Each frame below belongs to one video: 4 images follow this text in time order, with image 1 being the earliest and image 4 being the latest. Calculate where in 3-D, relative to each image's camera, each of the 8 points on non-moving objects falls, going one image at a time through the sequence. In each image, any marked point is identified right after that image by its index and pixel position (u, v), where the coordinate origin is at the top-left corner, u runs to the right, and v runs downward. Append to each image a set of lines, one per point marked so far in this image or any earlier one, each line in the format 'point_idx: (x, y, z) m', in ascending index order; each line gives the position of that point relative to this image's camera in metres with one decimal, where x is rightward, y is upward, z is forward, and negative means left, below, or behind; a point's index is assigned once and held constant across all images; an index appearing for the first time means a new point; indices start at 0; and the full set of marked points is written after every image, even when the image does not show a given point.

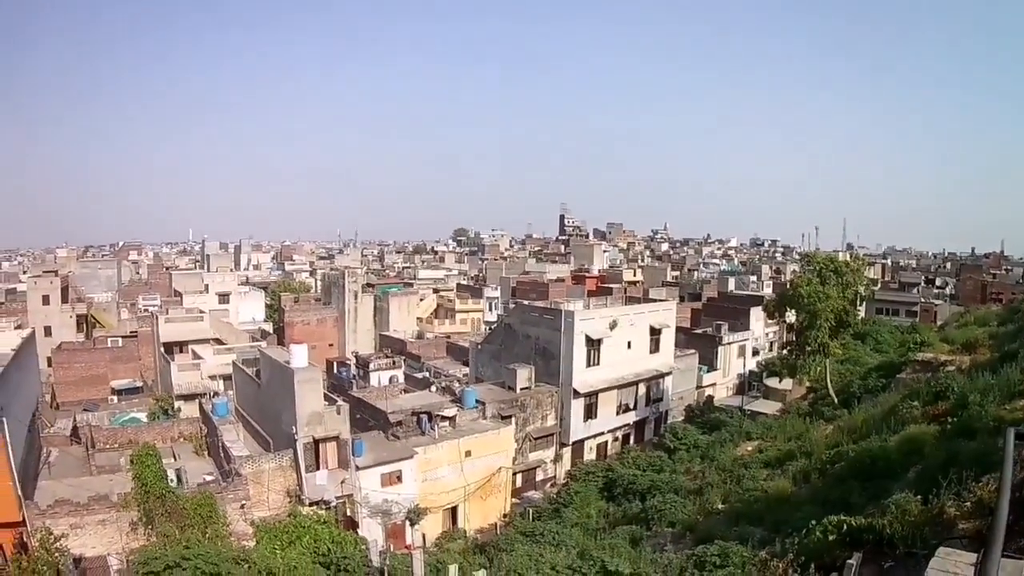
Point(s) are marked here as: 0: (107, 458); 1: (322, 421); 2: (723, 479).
0: (-10.9, -4.6, +18.0) m
1: (-4.3, -3.0, +15.0) m
2: (+5.5, -5.0, +17.5) m
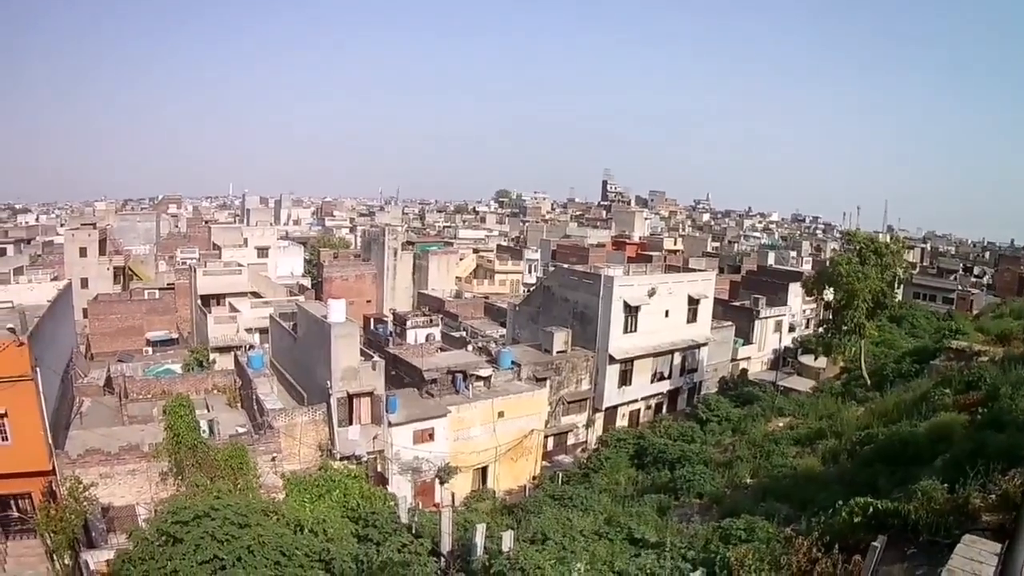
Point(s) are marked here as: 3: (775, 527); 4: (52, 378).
0: (-10.2, -3.3, +18.3) m
1: (-3.6, -2.1, +15.1) m
2: (+6.2, -4.5, +17.5) m
3: (+5.3, -4.7, +13.3) m
4: (-12.3, -2.3, +17.8) m
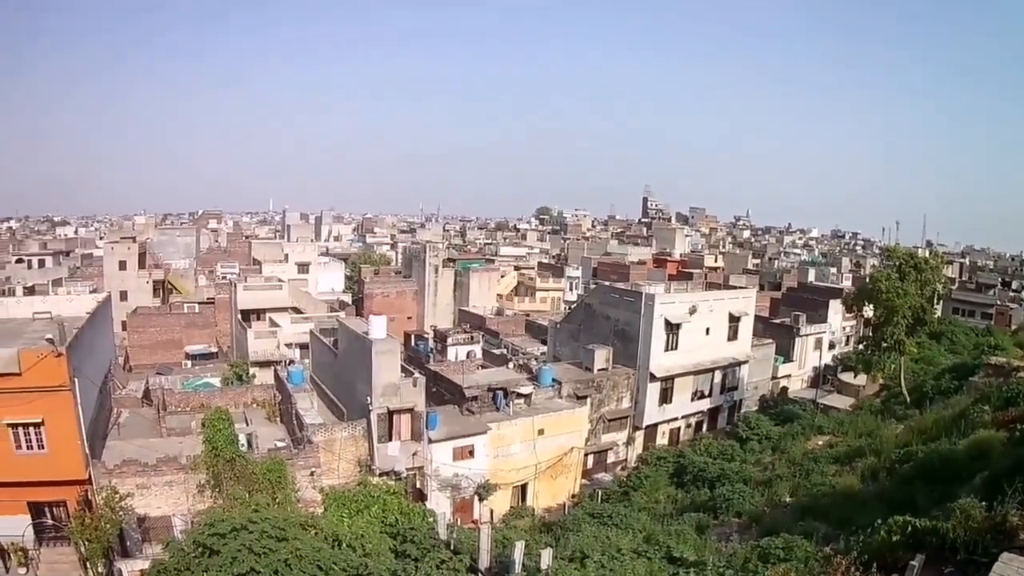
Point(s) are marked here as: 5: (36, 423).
0: (-9.3, -3.7, +18.6) m
1: (-2.7, -2.4, +15.3) m
2: (+7.1, -4.9, +17.4) m
3: (+6.1, -5.1, +13.2) m
4: (-11.4, -2.7, +18.1) m
5: (-11.3, -3.1, +15.7) m
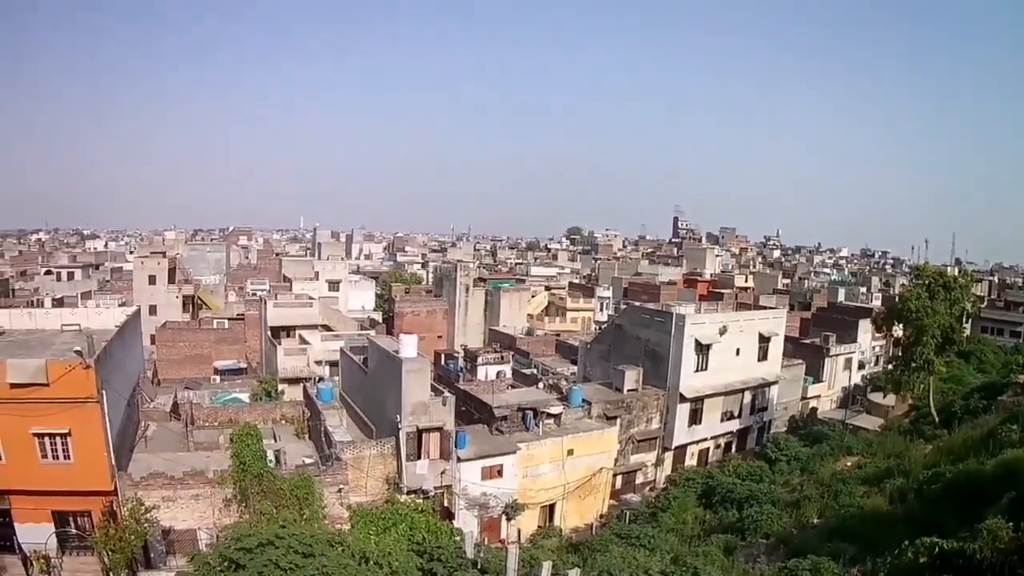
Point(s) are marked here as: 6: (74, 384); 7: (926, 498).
0: (-8.7, -4.1, +18.8) m
1: (-2.1, -2.8, +15.4) m
2: (+7.7, -5.4, +17.4) m
3: (+6.7, -5.5, +13.2) m
4: (-10.7, -3.1, +18.3) m
5: (-10.7, -3.5, +15.9) m
6: (-10.4, -2.4, +15.9) m
7: (+9.6, -4.9, +15.4) m
